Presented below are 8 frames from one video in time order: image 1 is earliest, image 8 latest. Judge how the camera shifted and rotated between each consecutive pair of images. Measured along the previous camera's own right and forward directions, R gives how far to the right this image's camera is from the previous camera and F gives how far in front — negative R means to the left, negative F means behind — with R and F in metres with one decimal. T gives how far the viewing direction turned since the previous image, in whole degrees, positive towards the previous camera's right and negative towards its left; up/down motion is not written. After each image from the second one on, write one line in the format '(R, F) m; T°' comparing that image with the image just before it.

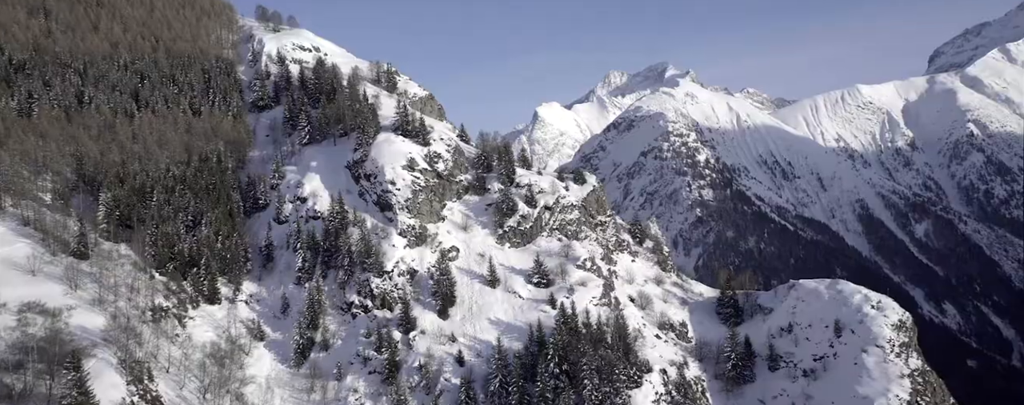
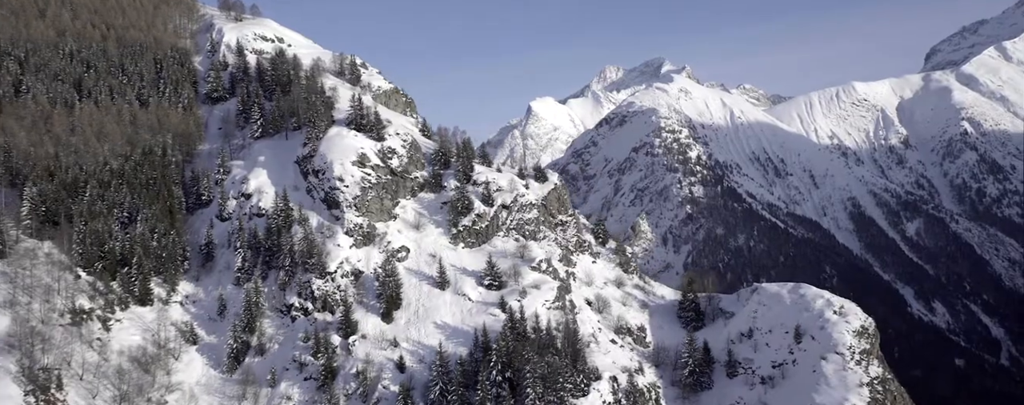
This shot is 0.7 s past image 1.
(+6.5, +6.0) m; 0°
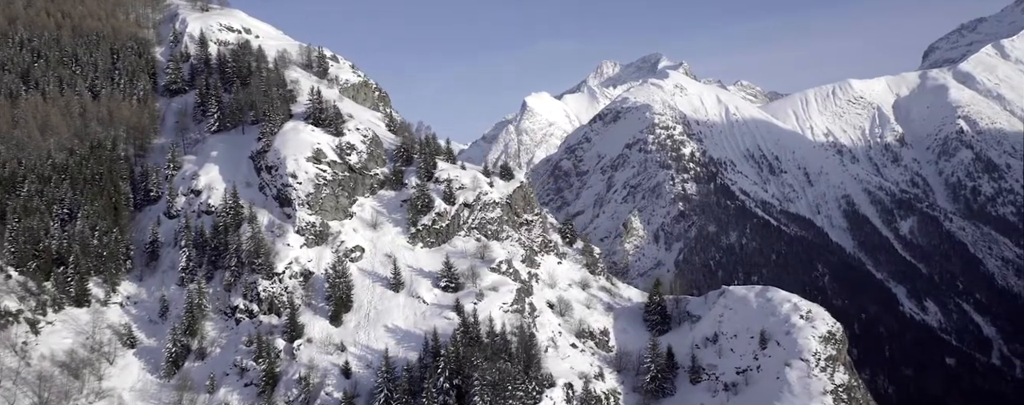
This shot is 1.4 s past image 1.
(+5.5, +5.4) m; 0°
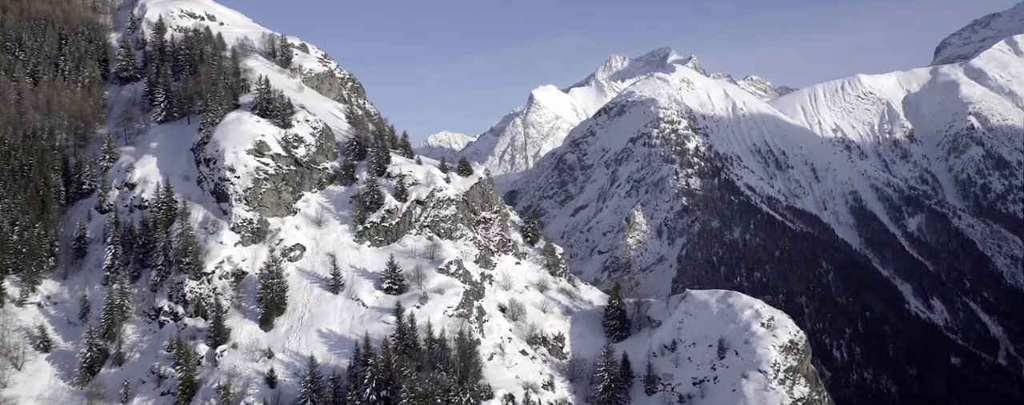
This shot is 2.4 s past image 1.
(+8.1, +8.1) m; -1°
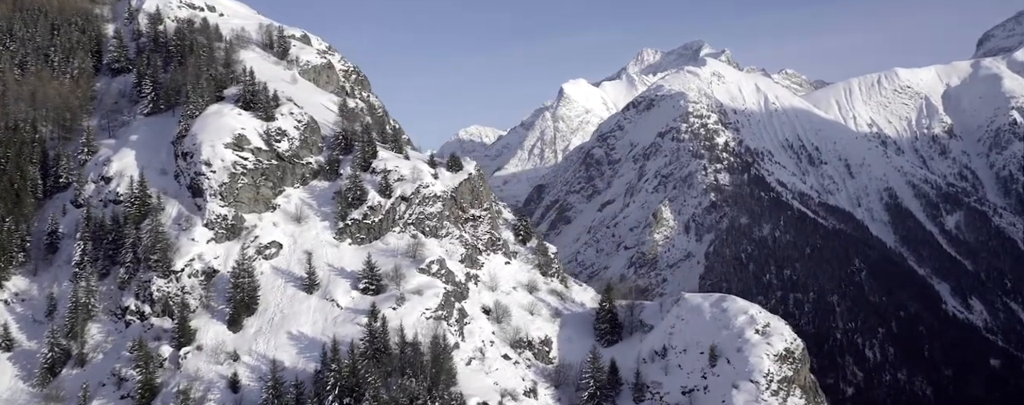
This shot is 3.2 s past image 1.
(+6.2, +5.6) m; -2°
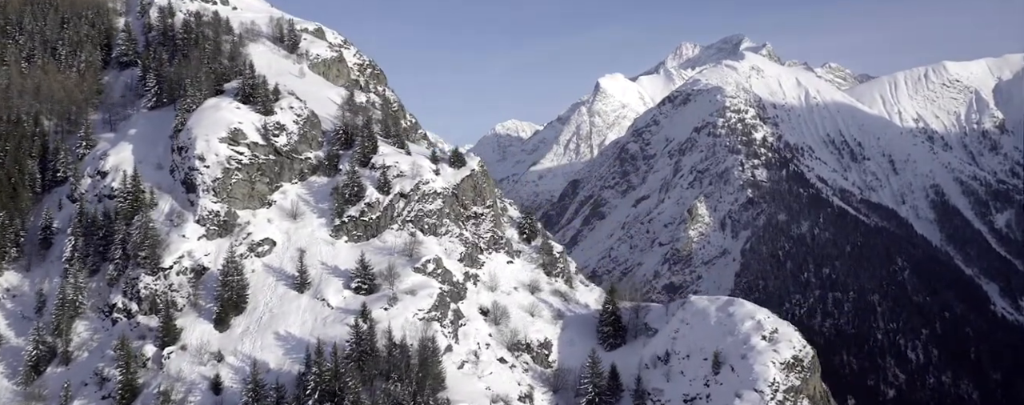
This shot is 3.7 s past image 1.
(+5.1, +4.2) m; -2°
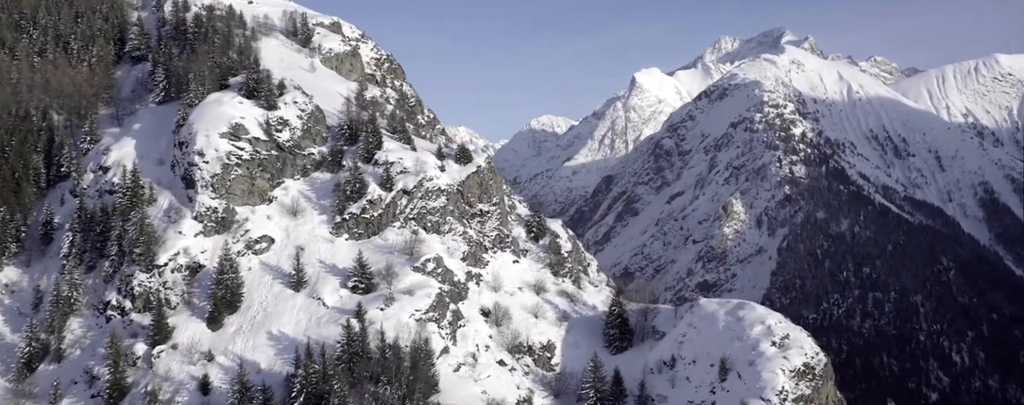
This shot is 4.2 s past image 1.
(+4.4, +3.4) m; -2°
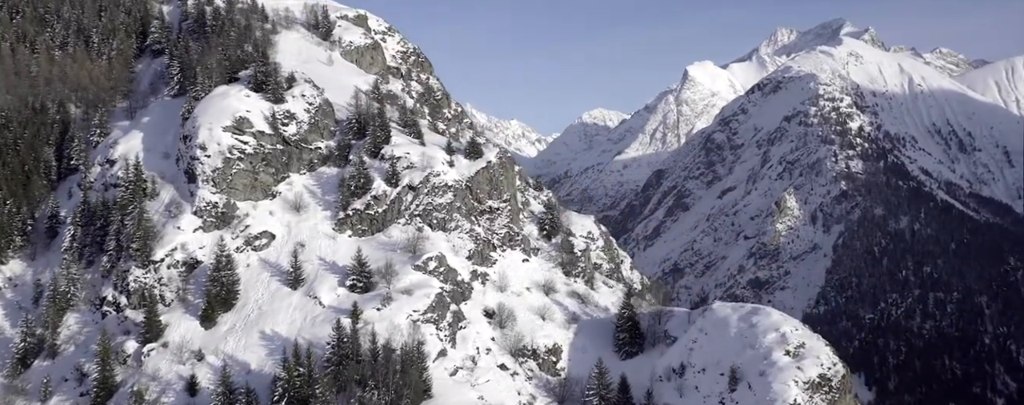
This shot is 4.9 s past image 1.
(+5.9, +4.4) m; -3°
